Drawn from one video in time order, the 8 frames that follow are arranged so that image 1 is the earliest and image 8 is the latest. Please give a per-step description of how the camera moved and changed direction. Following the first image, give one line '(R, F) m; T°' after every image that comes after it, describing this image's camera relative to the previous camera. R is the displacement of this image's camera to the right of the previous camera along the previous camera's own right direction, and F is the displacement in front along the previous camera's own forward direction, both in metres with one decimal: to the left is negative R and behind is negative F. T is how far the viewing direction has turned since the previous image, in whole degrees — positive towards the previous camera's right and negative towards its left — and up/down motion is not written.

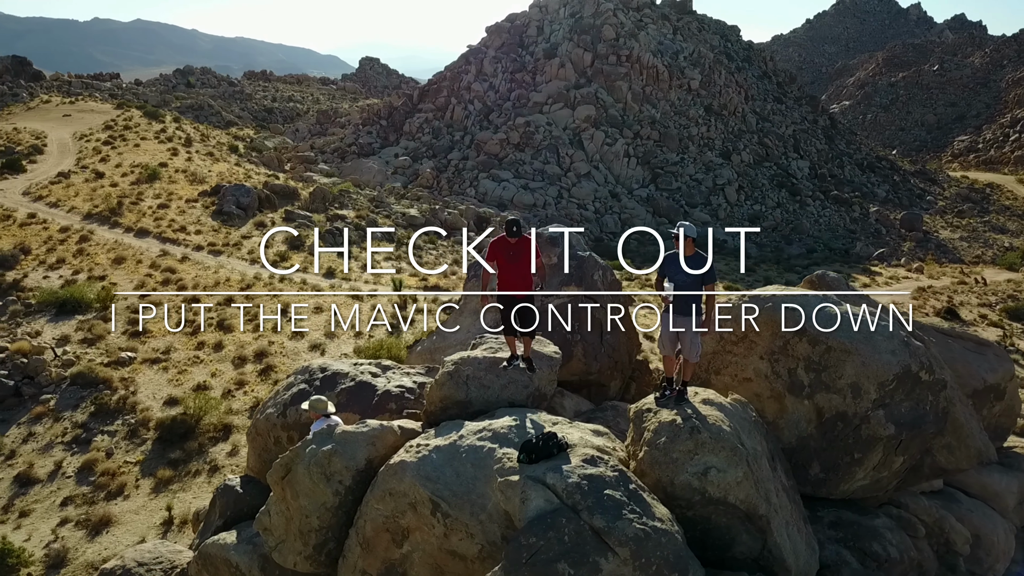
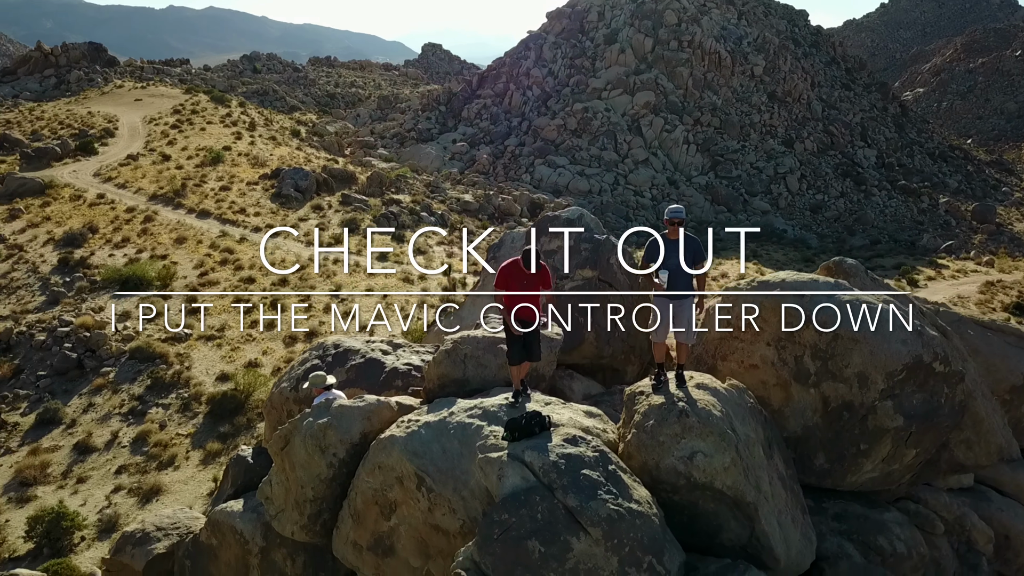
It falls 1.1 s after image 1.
(+0.5, +0.1) m; -4°
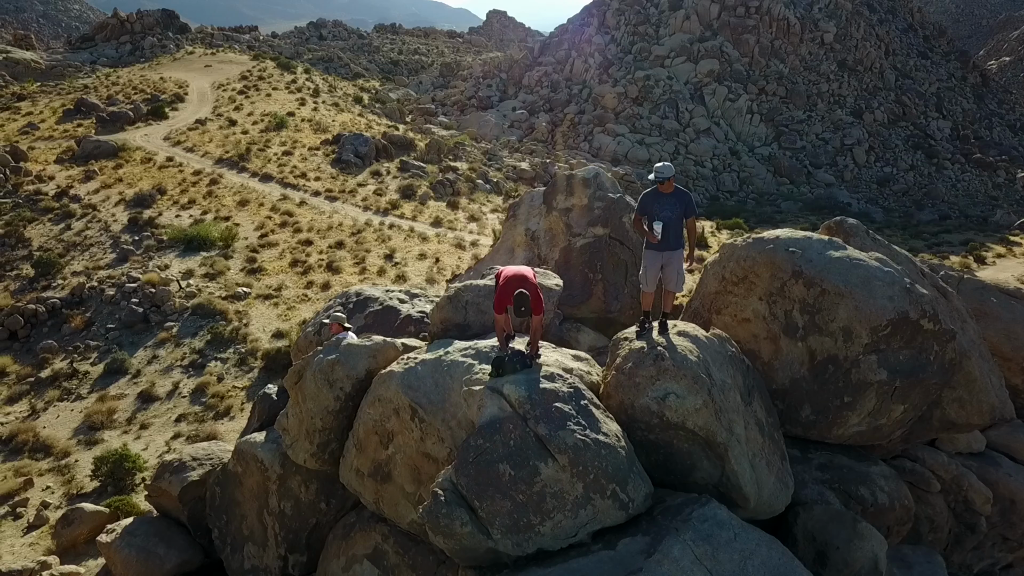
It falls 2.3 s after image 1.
(+0.5, -0.3) m; -4°
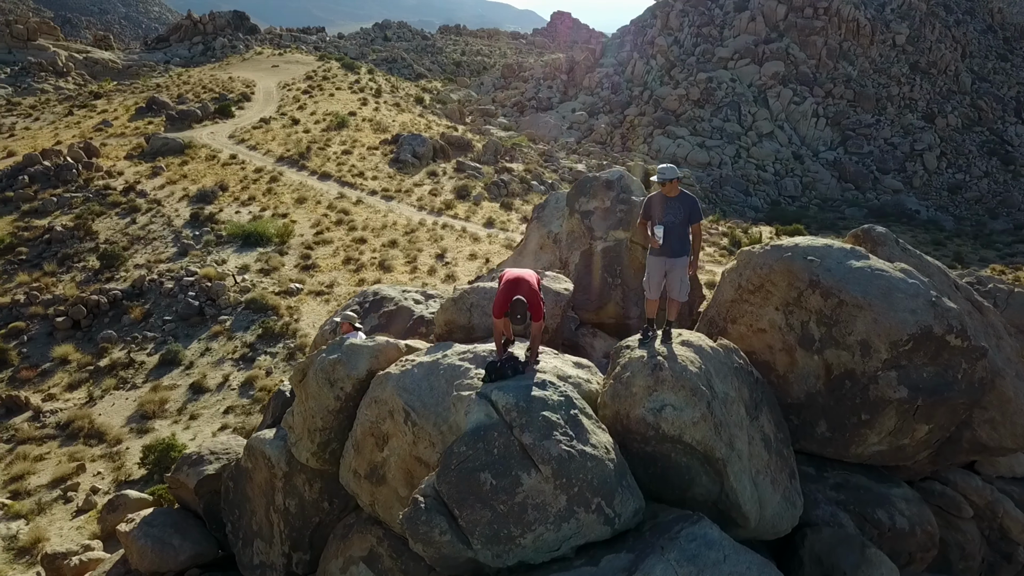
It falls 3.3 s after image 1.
(+0.4, +0.1) m; -4°
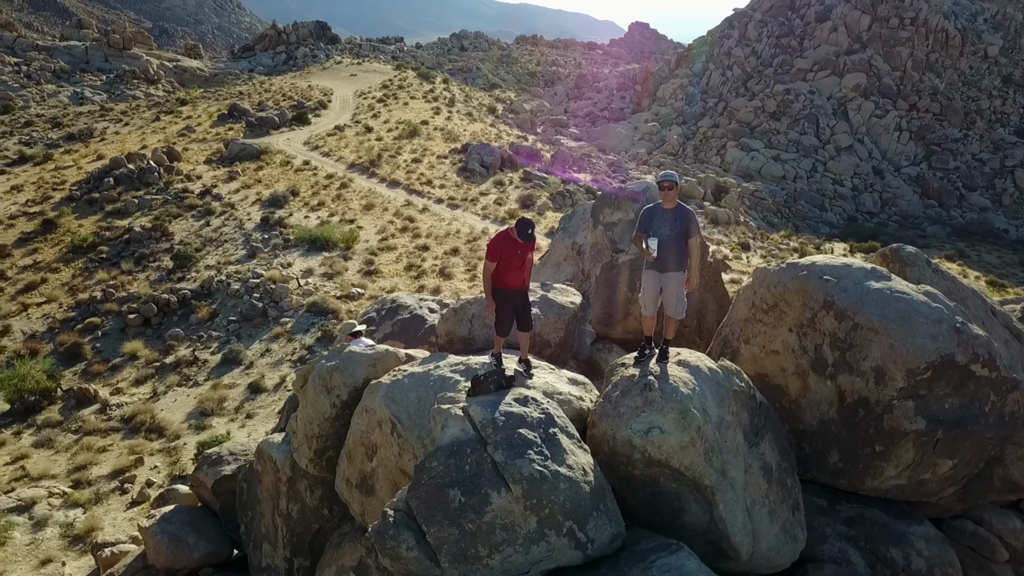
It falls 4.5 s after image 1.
(+0.6, +0.2) m; -5°
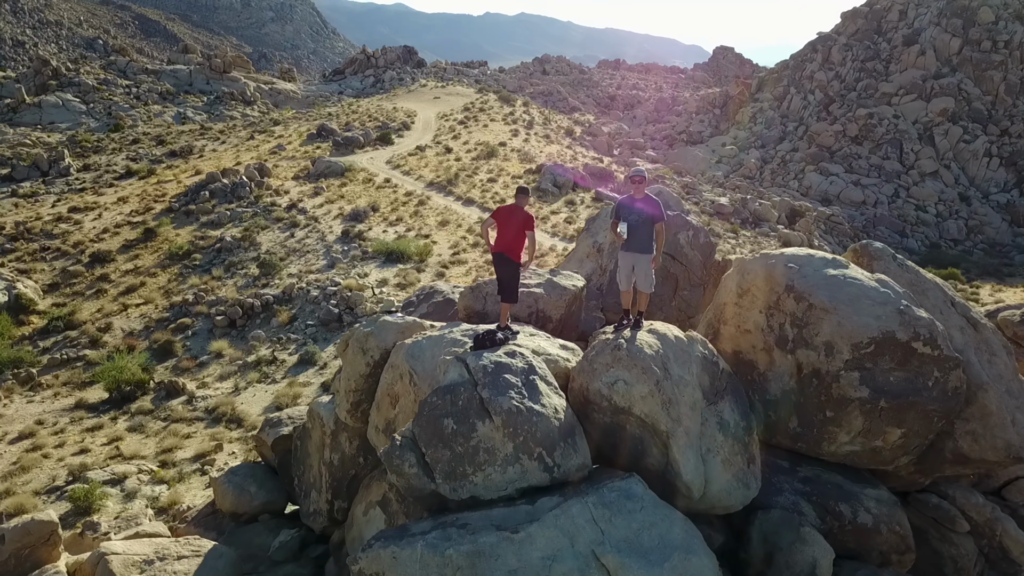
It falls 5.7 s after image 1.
(+0.7, -1.1) m; -6°
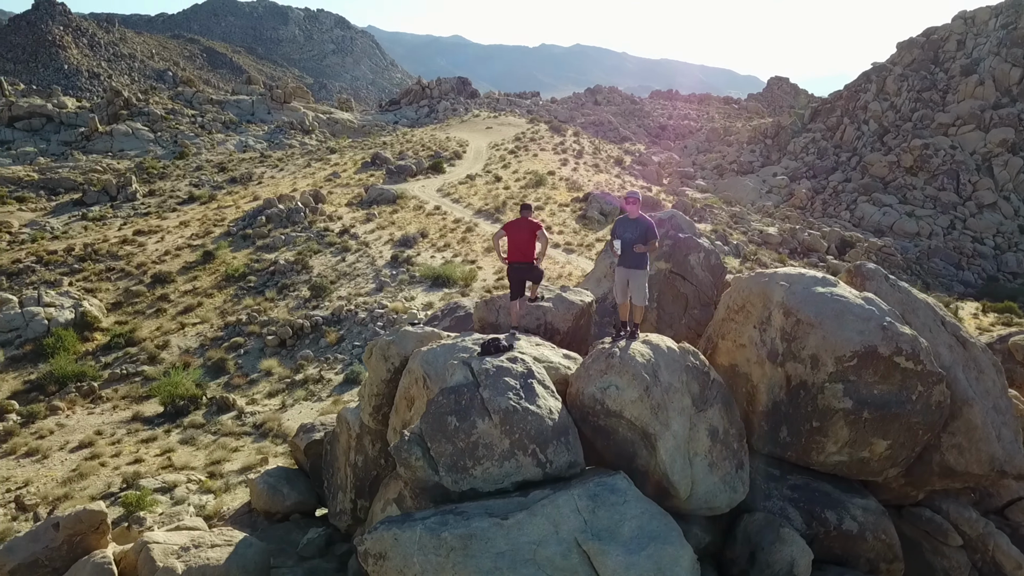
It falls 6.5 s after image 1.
(+0.4, -0.6) m; -4°
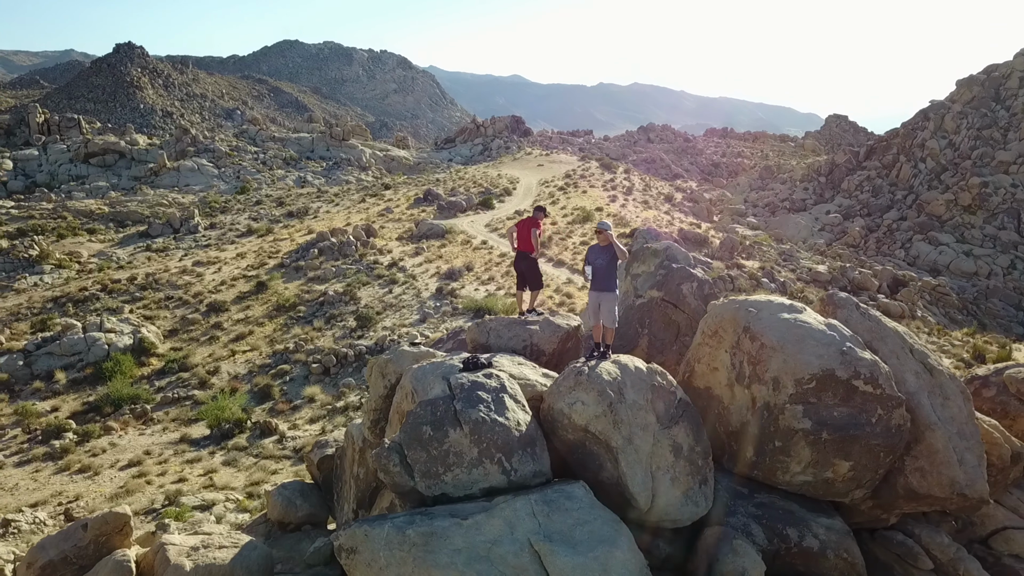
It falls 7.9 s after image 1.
(+0.8, -0.5) m; -4°
